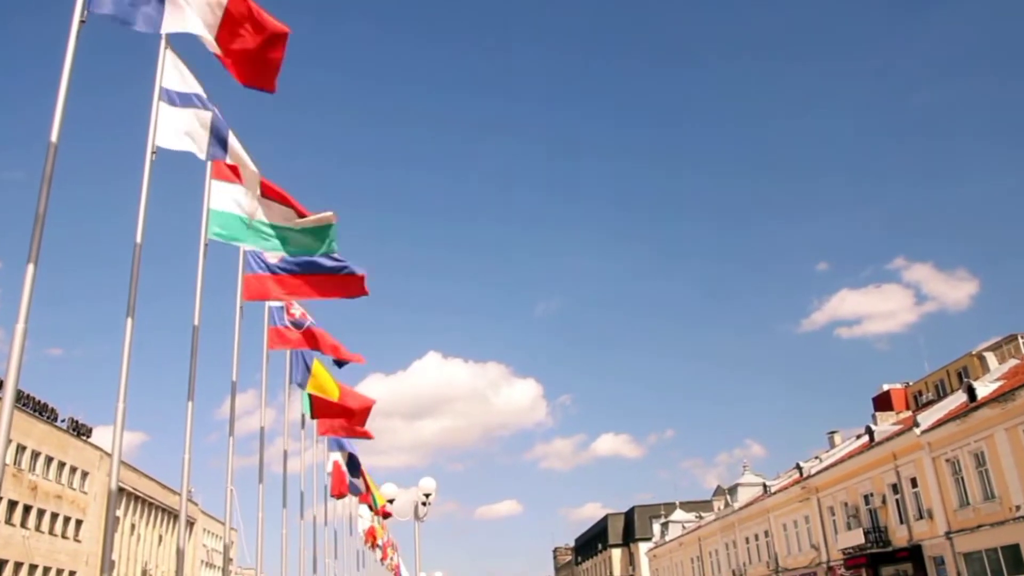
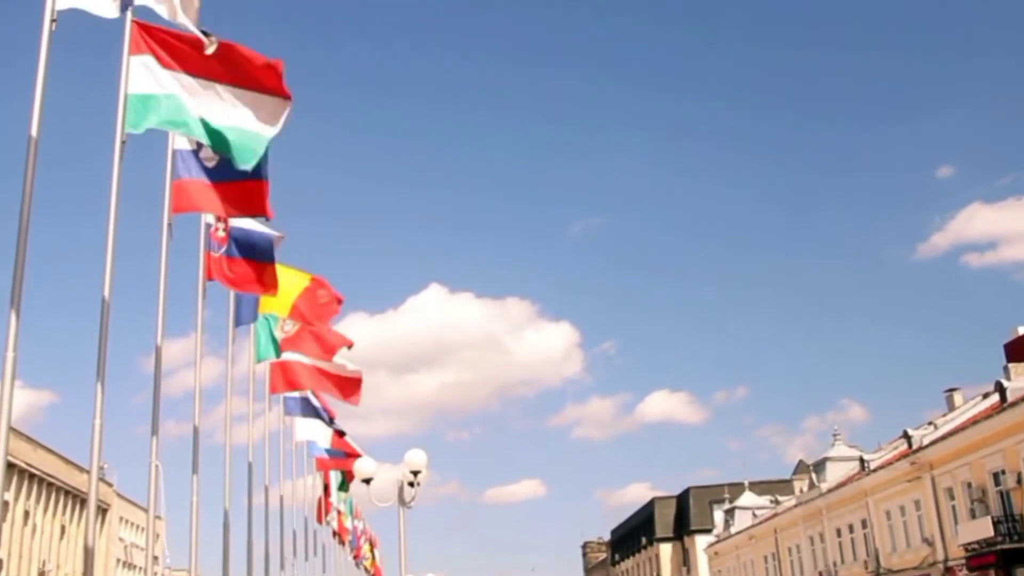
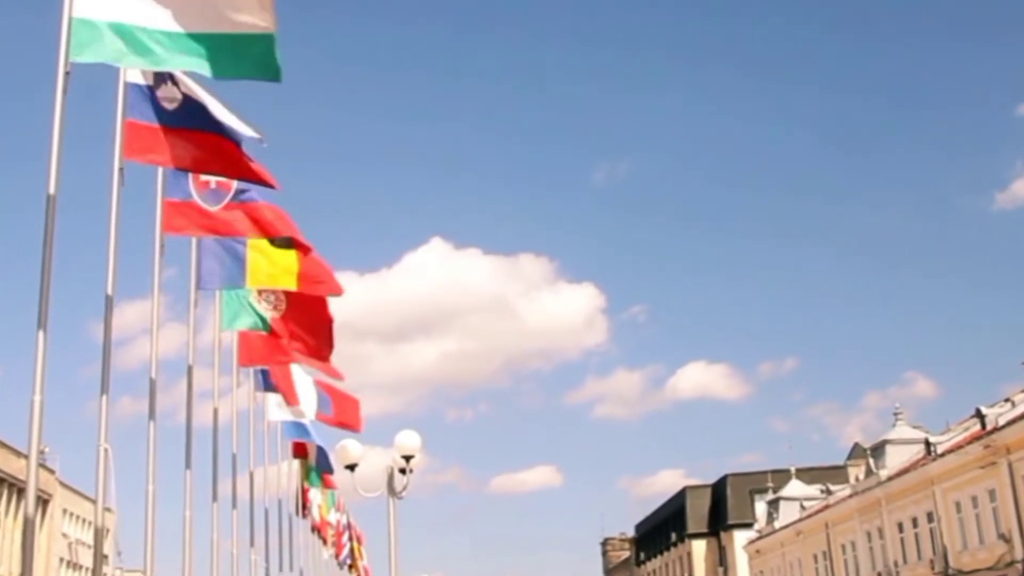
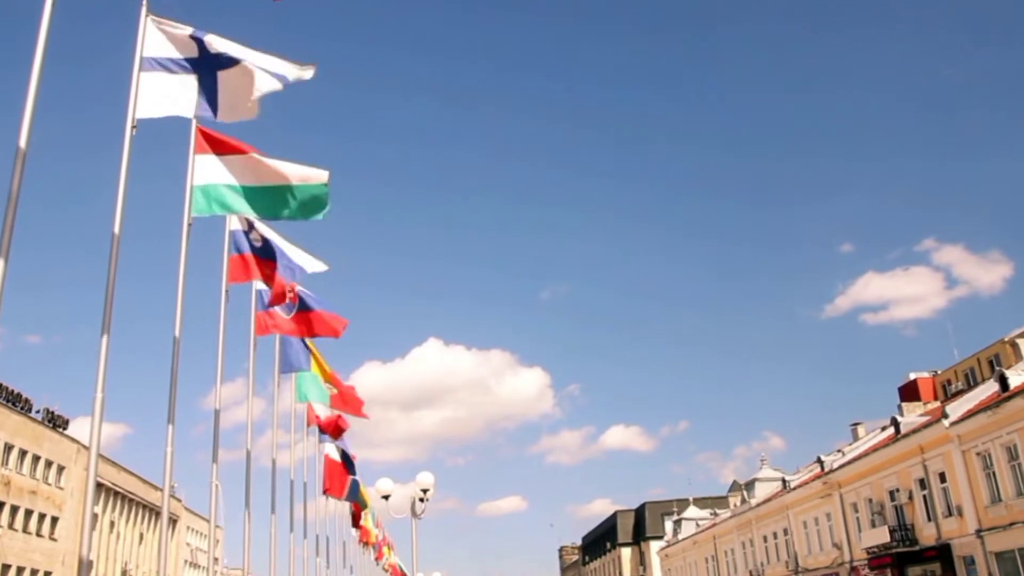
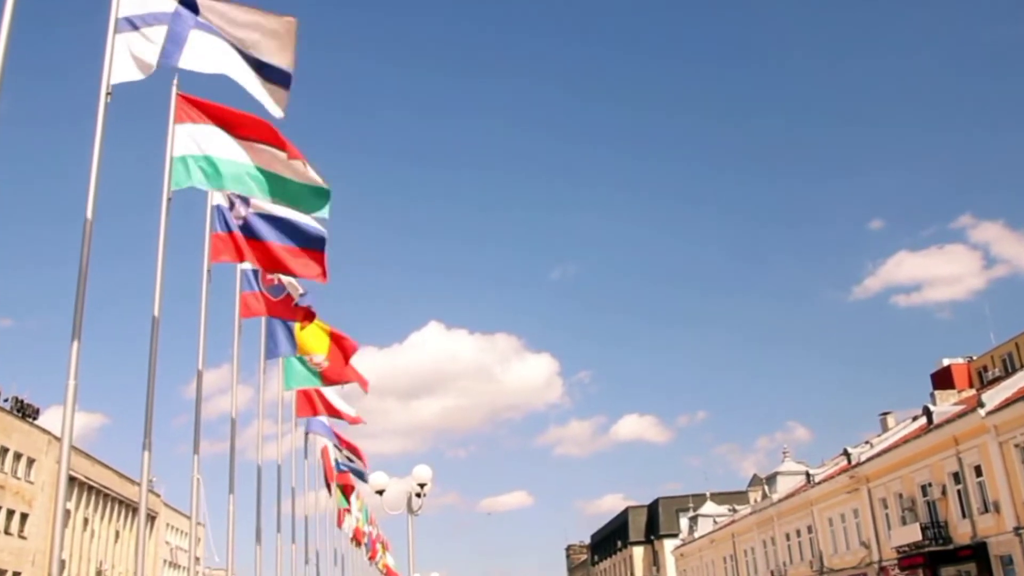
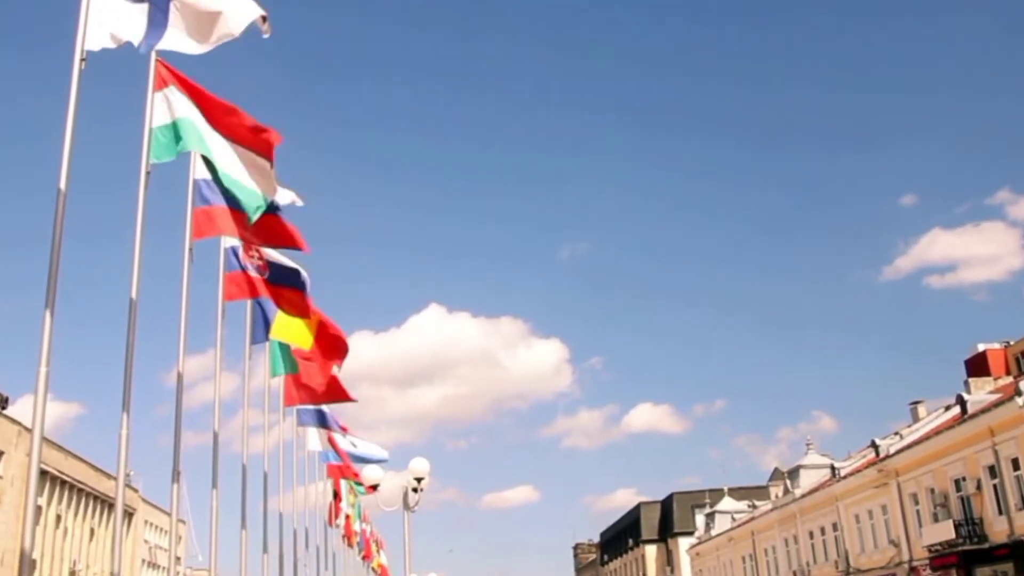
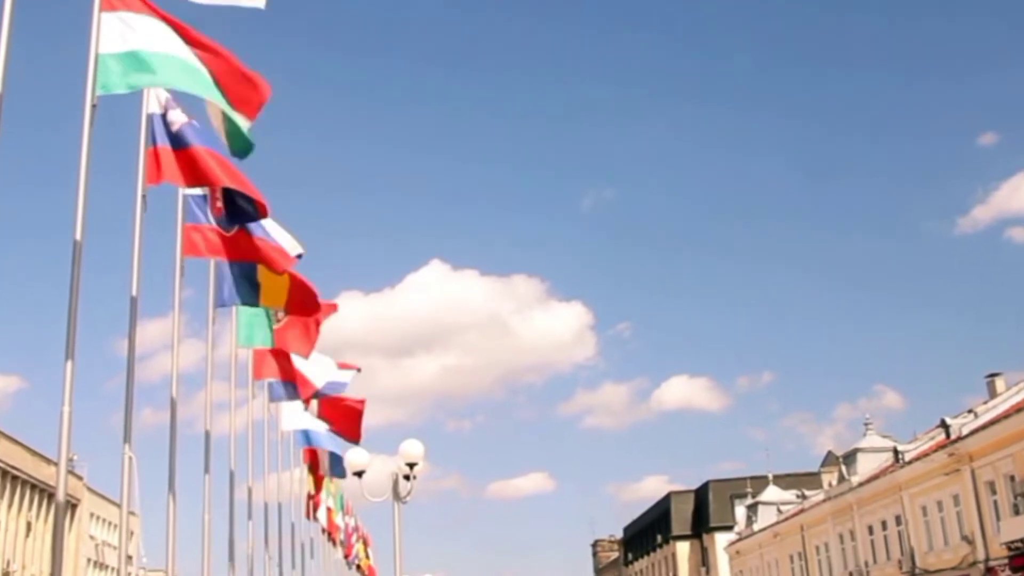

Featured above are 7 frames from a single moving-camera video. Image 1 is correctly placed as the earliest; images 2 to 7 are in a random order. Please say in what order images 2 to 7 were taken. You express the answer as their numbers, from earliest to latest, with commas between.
4, 5, 6, 2, 7, 3
